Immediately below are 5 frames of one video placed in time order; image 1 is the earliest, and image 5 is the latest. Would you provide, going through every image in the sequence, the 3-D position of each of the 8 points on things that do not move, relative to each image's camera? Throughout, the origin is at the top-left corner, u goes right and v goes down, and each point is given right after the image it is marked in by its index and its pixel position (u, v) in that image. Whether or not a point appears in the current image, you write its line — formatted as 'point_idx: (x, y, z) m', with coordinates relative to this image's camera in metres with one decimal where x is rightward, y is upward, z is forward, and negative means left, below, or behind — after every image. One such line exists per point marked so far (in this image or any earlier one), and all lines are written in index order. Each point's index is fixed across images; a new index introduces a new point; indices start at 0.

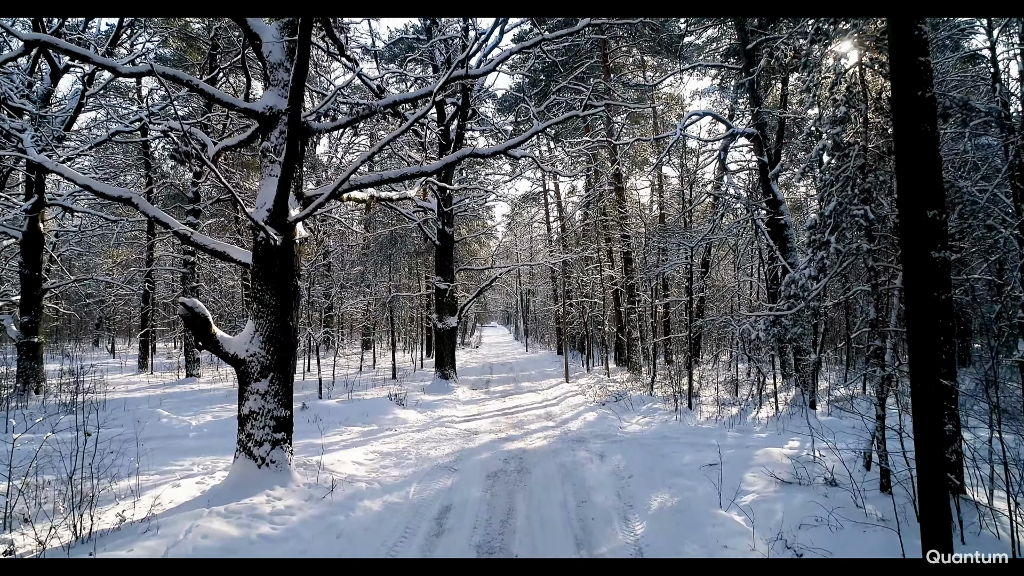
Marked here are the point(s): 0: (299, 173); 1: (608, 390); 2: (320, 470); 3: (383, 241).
0: (-2.3, +1.3, +4.5) m
1: (+2.4, -2.6, +10.4) m
2: (-2.1, -2.0, +4.5) m
3: (-4.5, +1.6, +14.2) m
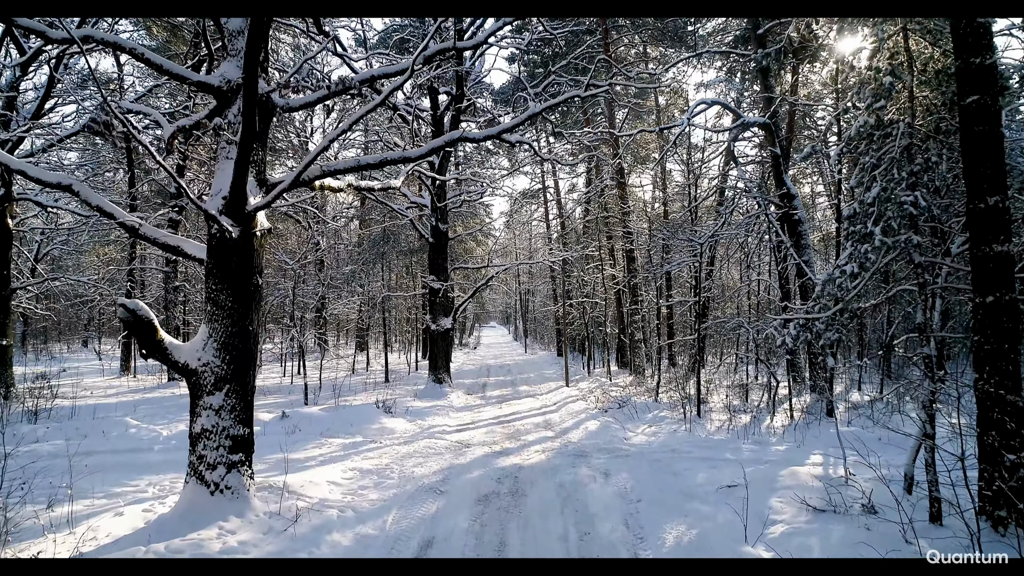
0: (-2.4, +1.3, +3.9) m
1: (+2.4, -2.6, +9.9) m
2: (-2.2, -2.0, +4.0) m
3: (-4.5, +1.6, +13.7) m
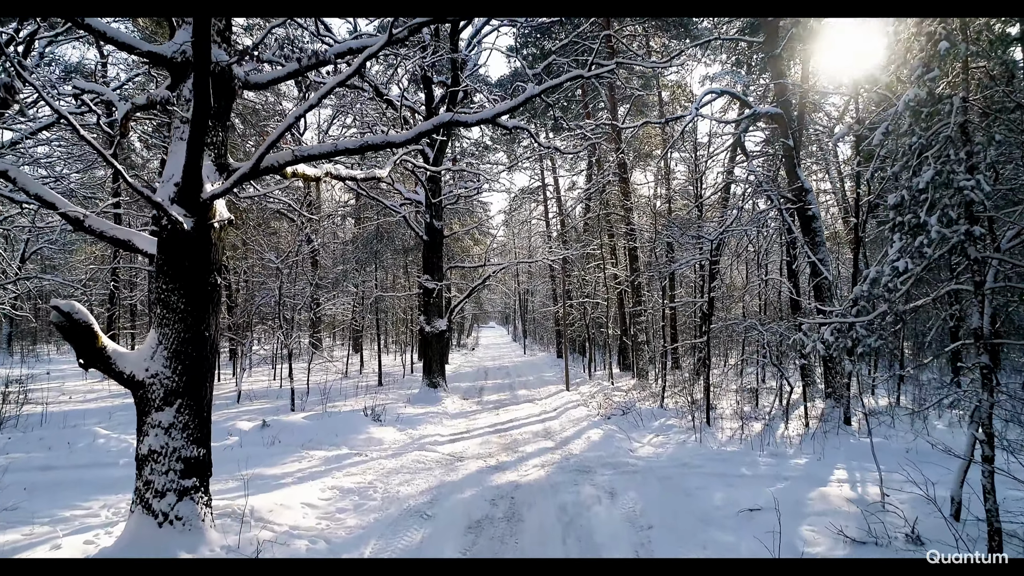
0: (-2.5, +1.3, +3.4) m
1: (+2.3, -2.6, +9.4) m
2: (-2.2, -2.0, +3.5) m
3: (-4.6, +1.6, +13.2) m
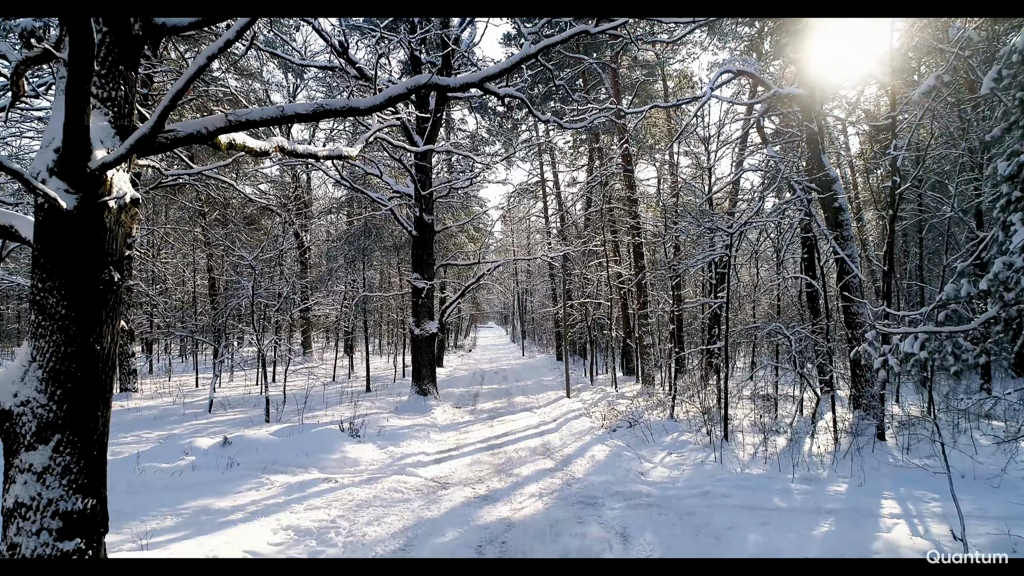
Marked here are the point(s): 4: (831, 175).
0: (-2.5, +1.3, +2.7) m
1: (+2.2, -2.6, +8.6) m
2: (-2.3, -2.0, +2.7) m
3: (-4.7, +1.6, +12.5) m
4: (+5.9, +2.1, +7.6) m
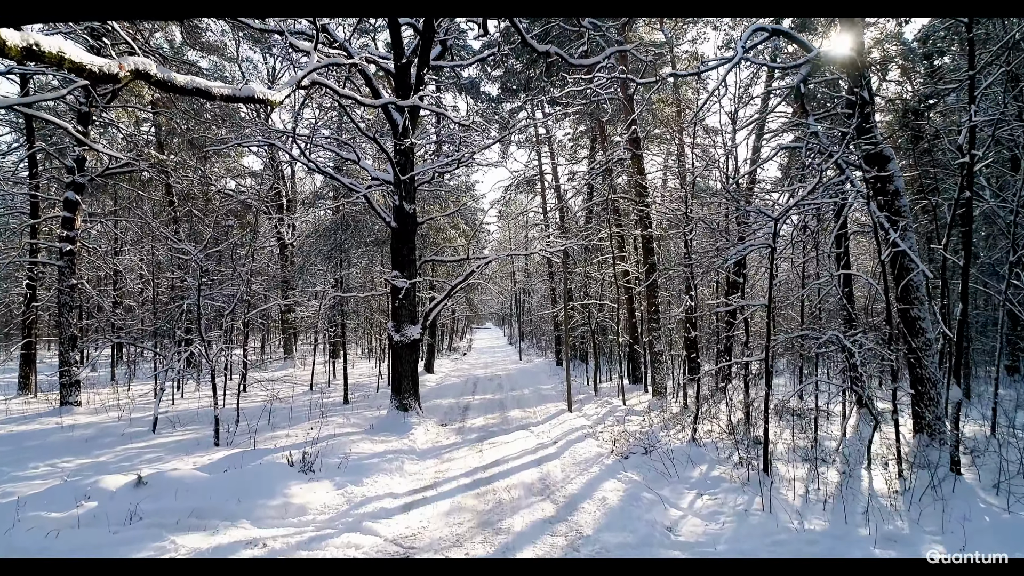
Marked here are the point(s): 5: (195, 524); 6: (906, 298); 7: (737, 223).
0: (-2.6, +1.3, +1.5) m
1: (+2.1, -2.5, +7.4) m
2: (-2.4, -2.0, +1.5) m
3: (-4.8, +1.7, +11.2) m
4: (+5.8, +2.1, +6.4) m
5: (-3.1, -2.3, +4.0) m
6: (+5.9, -0.1, +6.2) m
7: (+4.0, +1.2, +7.3) m
